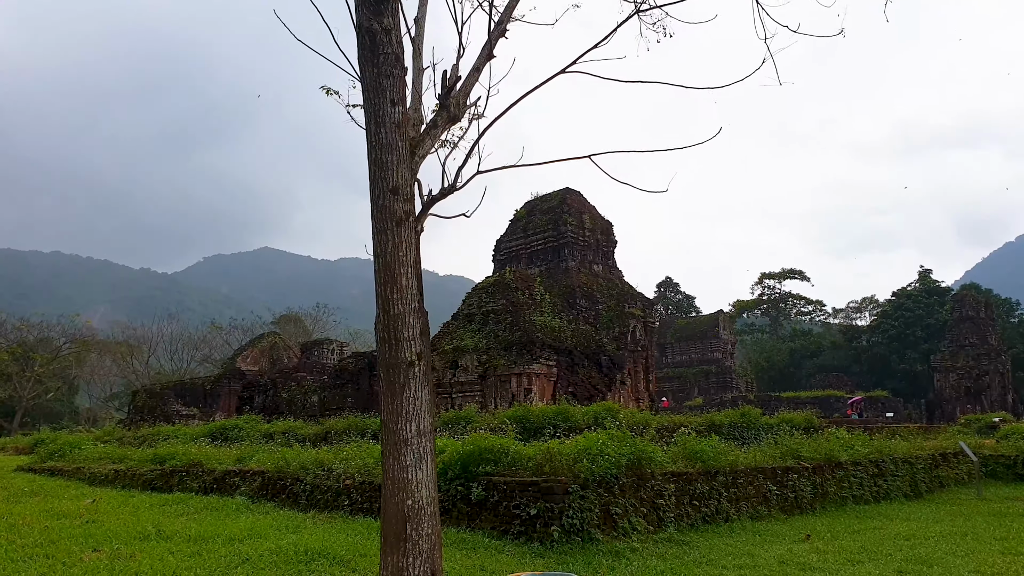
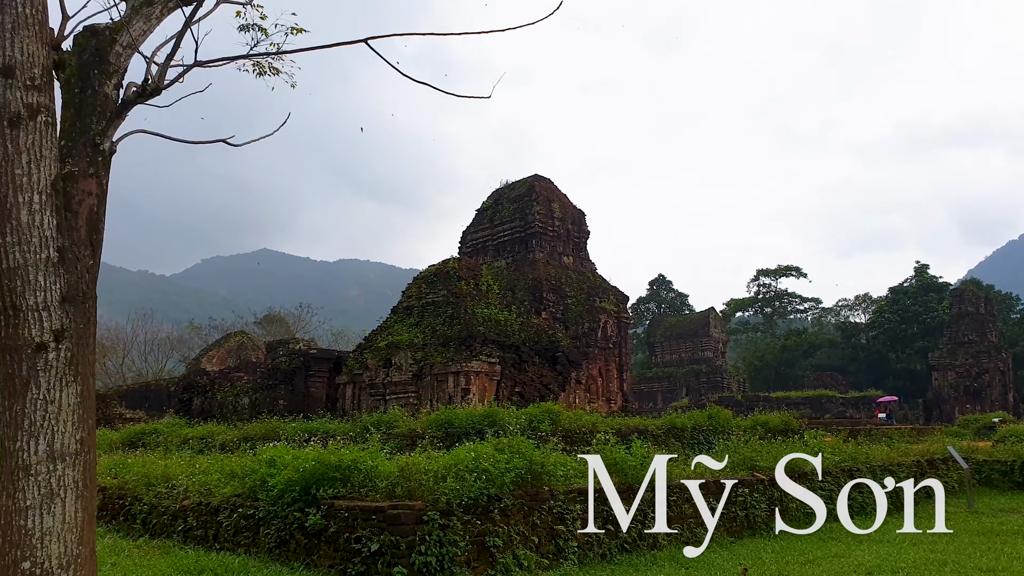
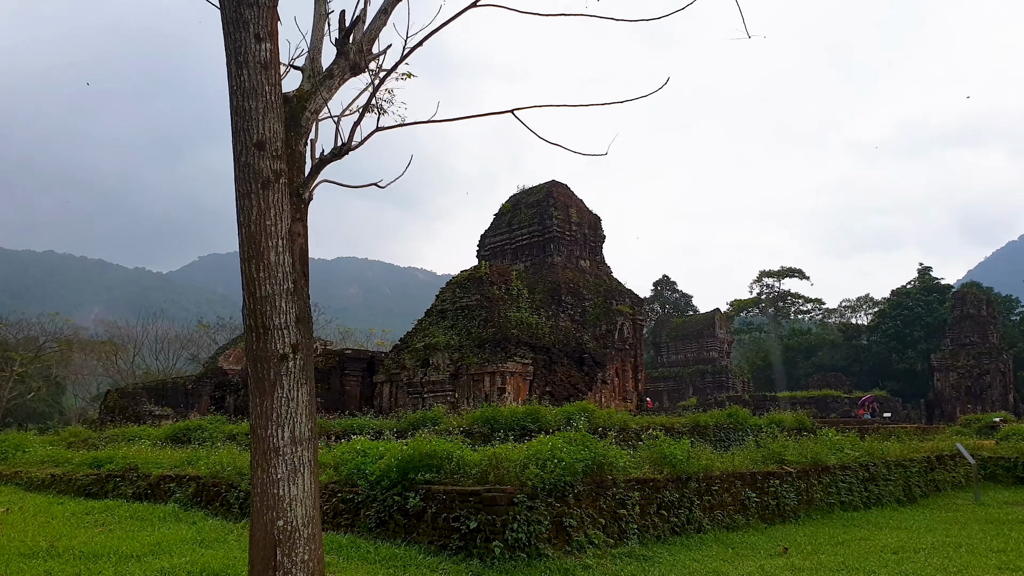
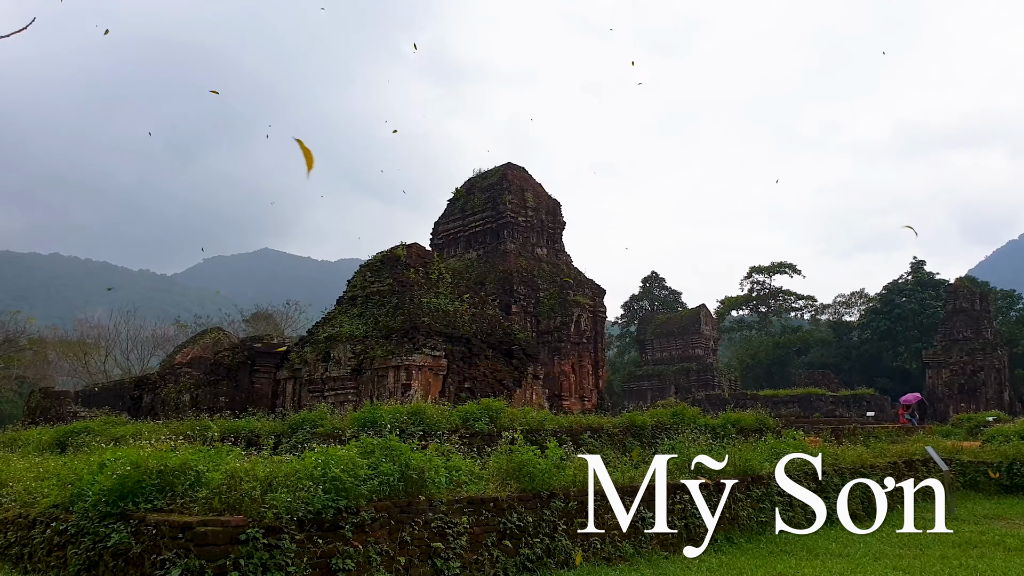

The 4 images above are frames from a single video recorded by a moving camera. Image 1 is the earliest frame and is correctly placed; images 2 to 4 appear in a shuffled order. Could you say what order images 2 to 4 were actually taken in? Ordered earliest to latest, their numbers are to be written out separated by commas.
3, 2, 4
